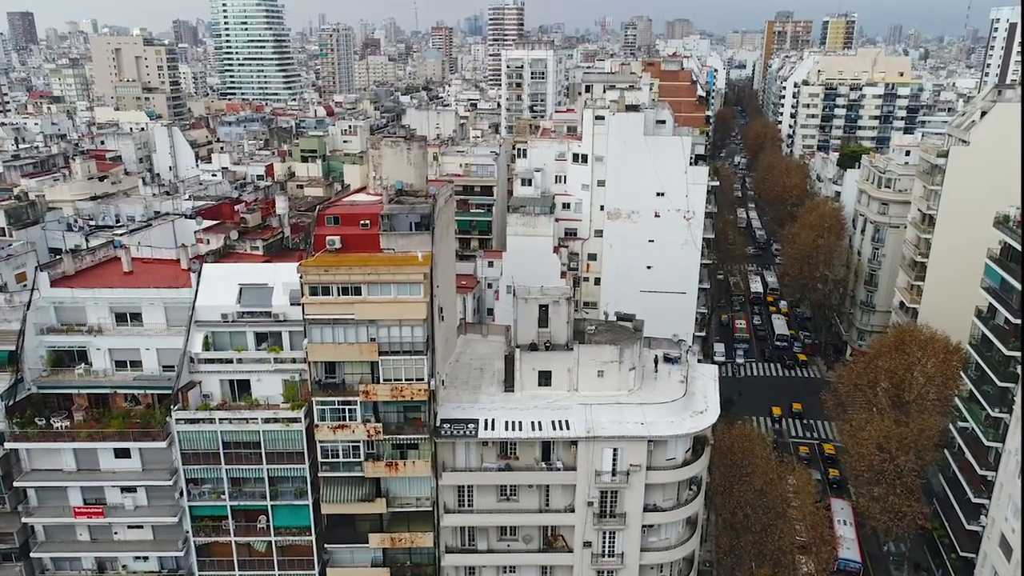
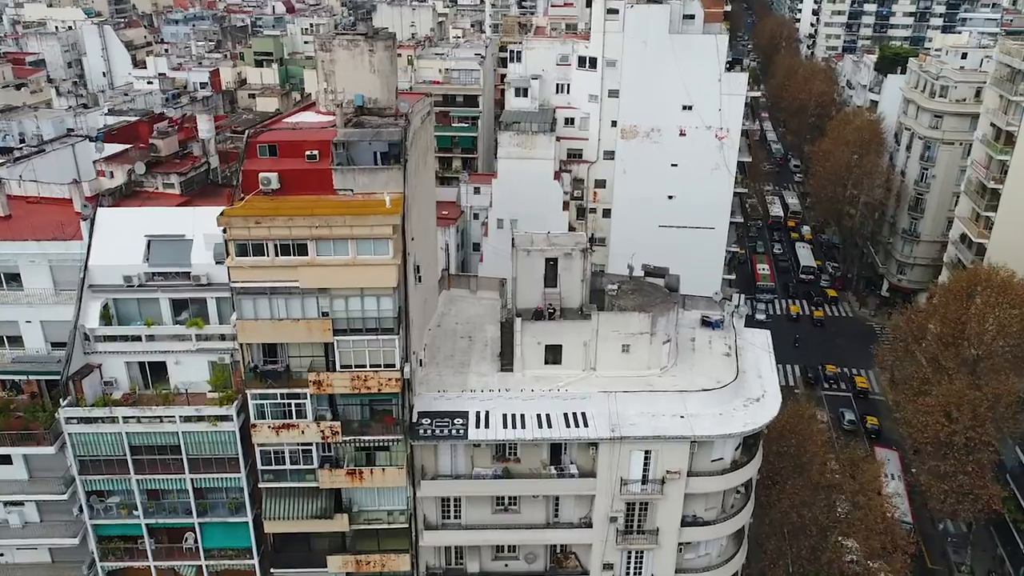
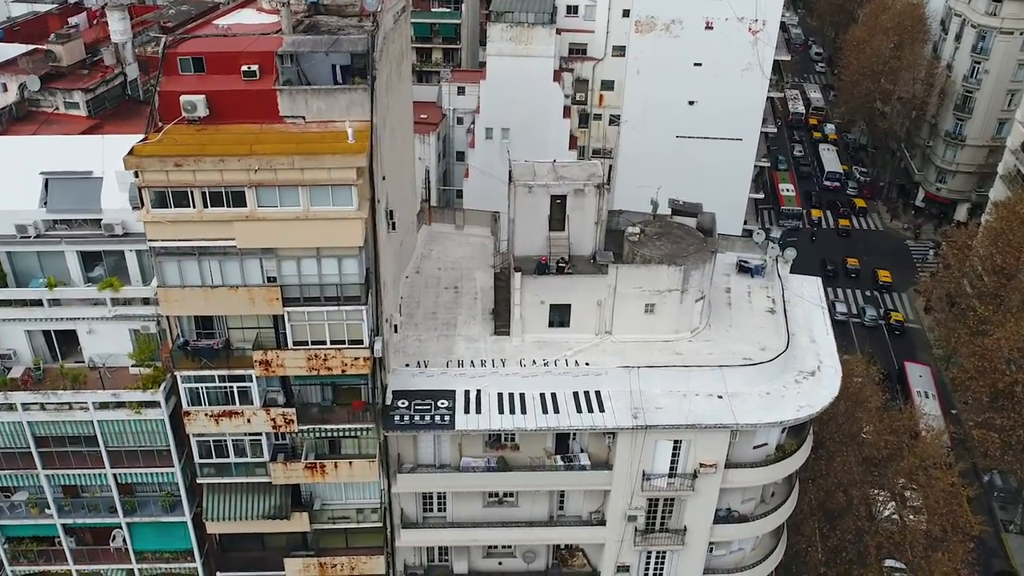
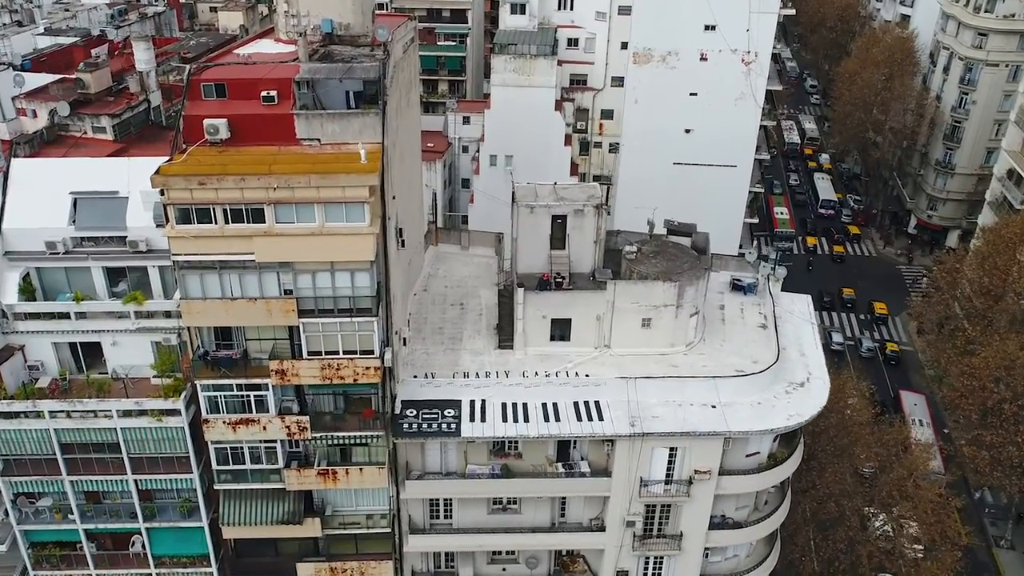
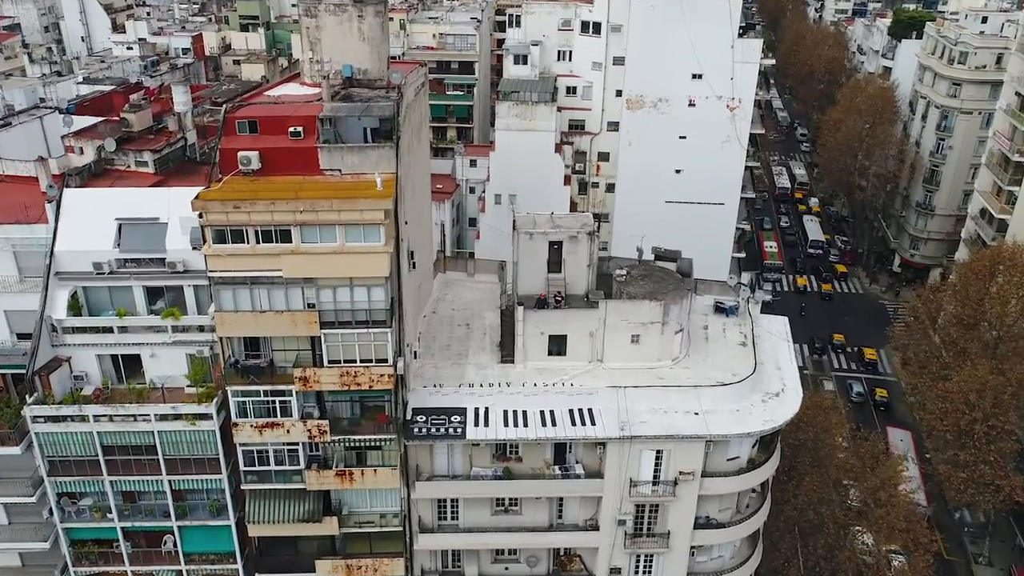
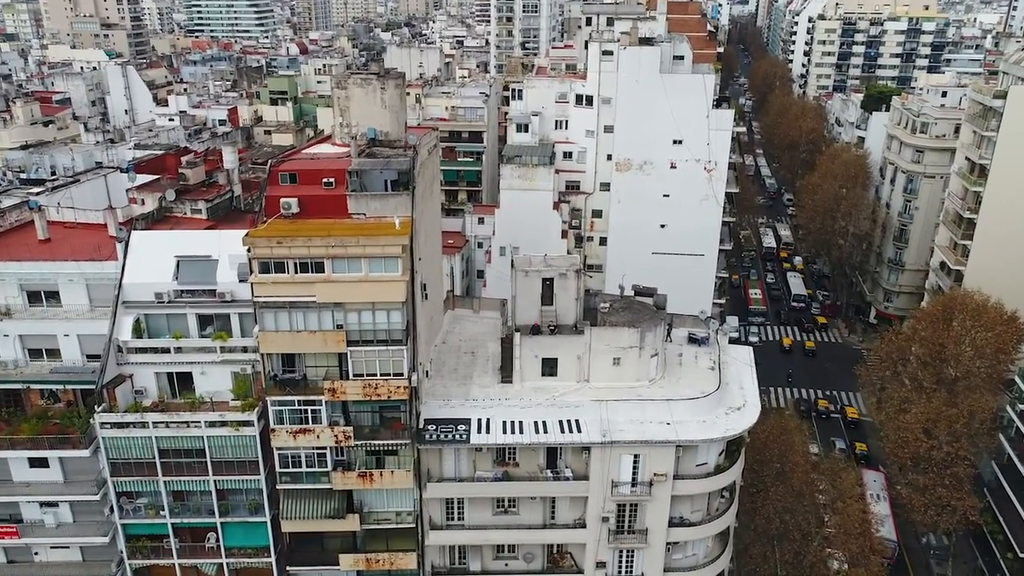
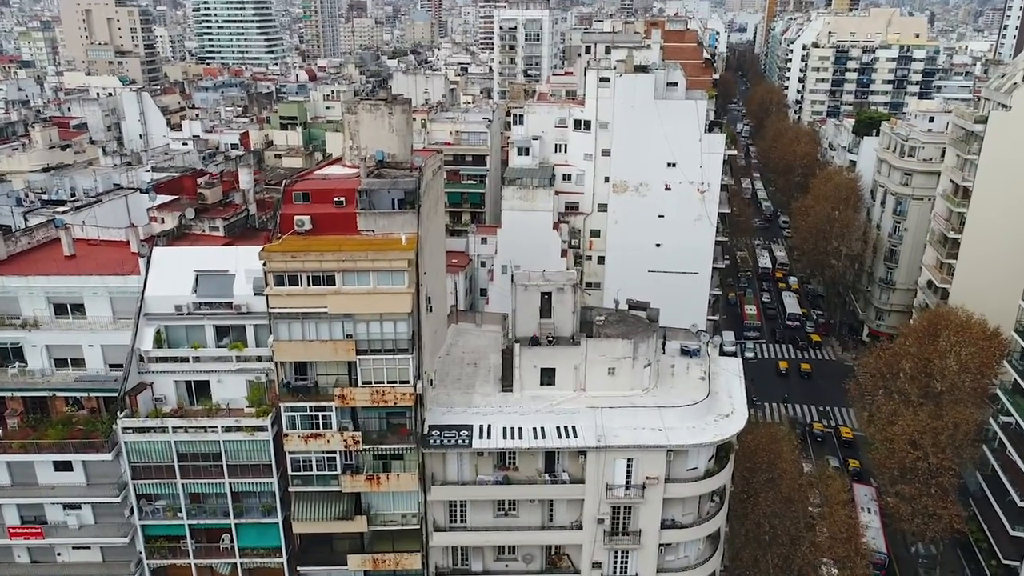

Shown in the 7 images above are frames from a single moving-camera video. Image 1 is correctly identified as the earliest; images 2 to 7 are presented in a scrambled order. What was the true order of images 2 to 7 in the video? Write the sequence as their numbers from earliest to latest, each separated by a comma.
7, 6, 2, 5, 4, 3
